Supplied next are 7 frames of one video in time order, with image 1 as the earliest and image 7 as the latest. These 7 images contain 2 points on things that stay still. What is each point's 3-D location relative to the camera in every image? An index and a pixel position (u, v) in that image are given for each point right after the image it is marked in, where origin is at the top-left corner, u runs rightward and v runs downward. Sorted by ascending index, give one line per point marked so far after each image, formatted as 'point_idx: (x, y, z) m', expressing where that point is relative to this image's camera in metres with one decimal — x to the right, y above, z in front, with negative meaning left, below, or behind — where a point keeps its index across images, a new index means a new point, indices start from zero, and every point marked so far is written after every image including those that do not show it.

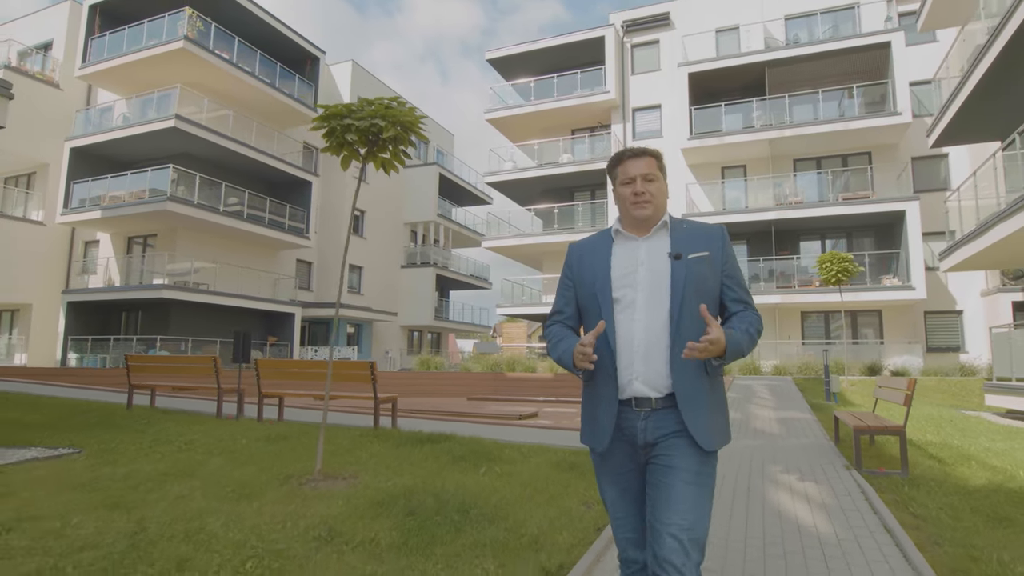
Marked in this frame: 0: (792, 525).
0: (+1.9, -1.6, +4.5) m
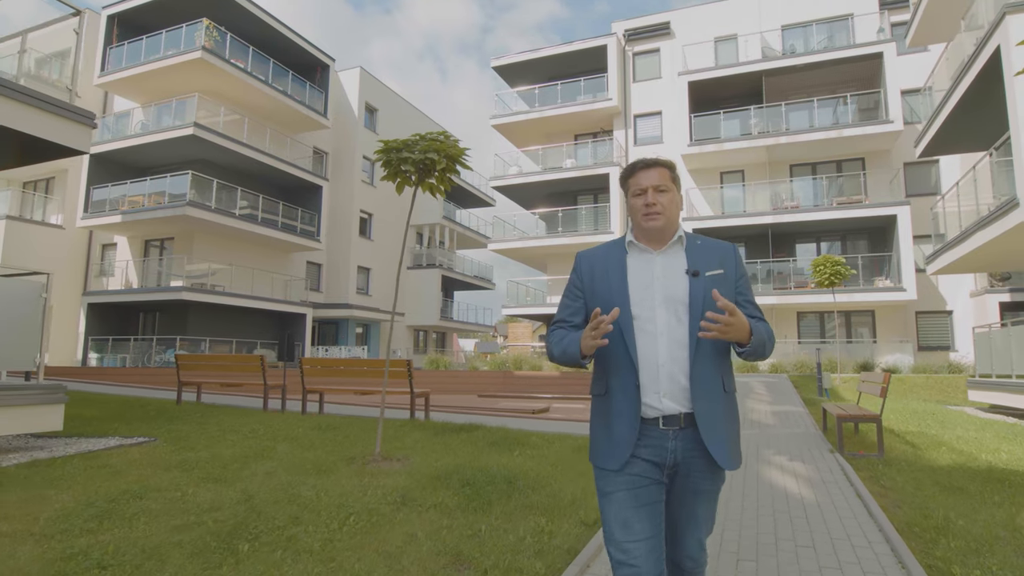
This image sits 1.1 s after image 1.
0: (+2.2, -1.7, +5.4) m
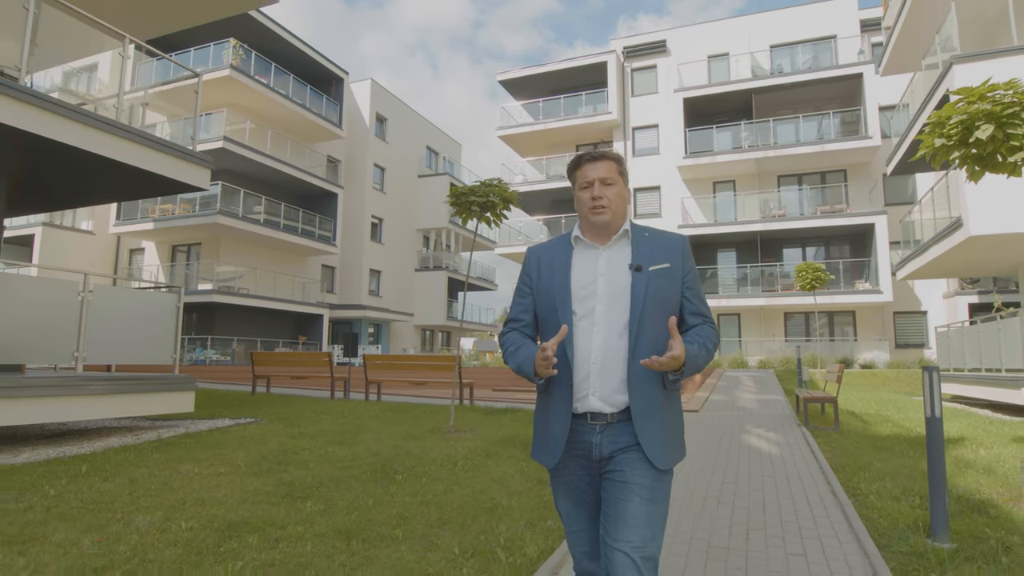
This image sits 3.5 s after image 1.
0: (+2.7, -1.8, +7.2) m
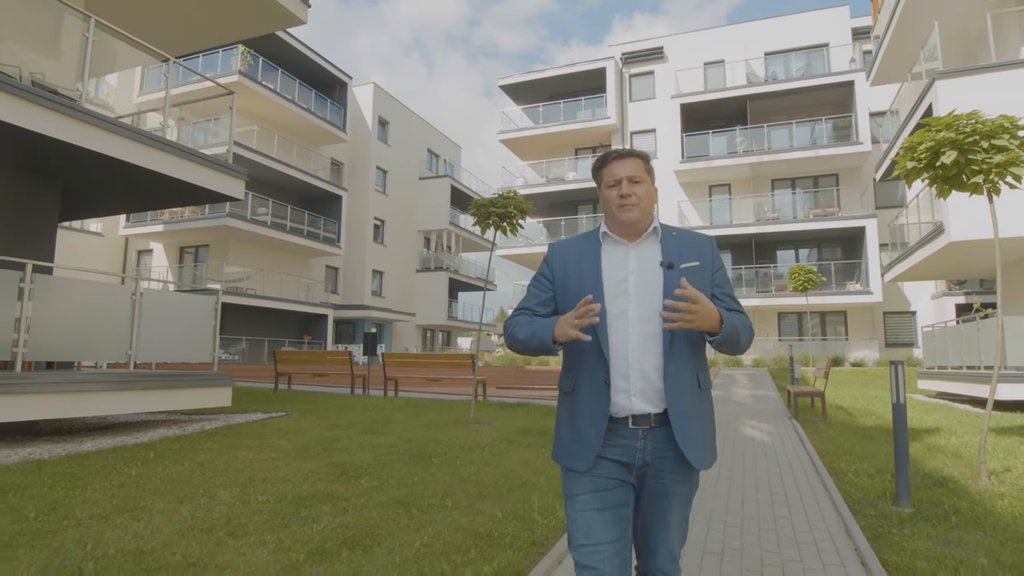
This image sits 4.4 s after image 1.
0: (+2.9, -1.9, +7.9) m
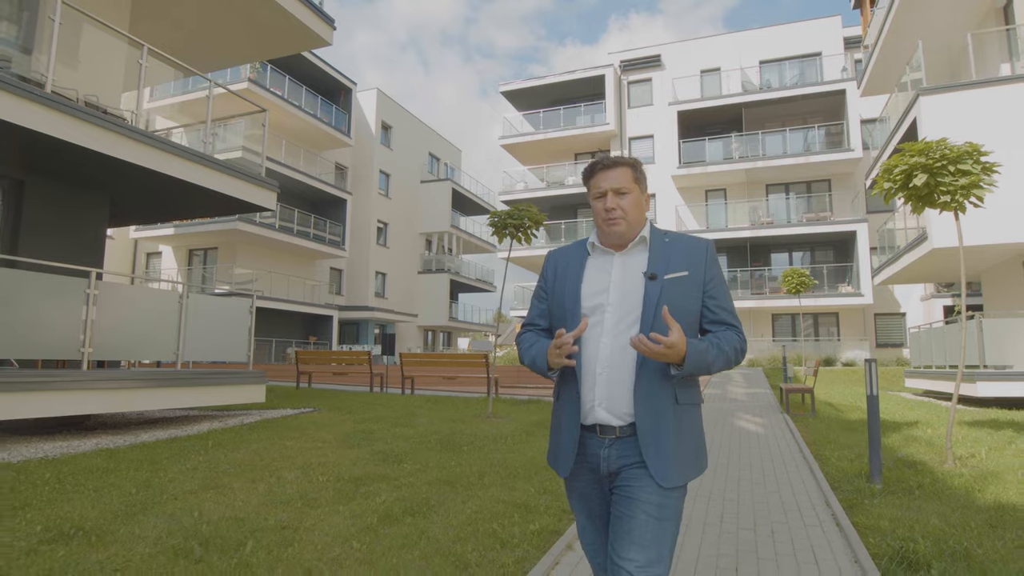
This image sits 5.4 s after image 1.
0: (+3.2, -1.9, +8.6) m
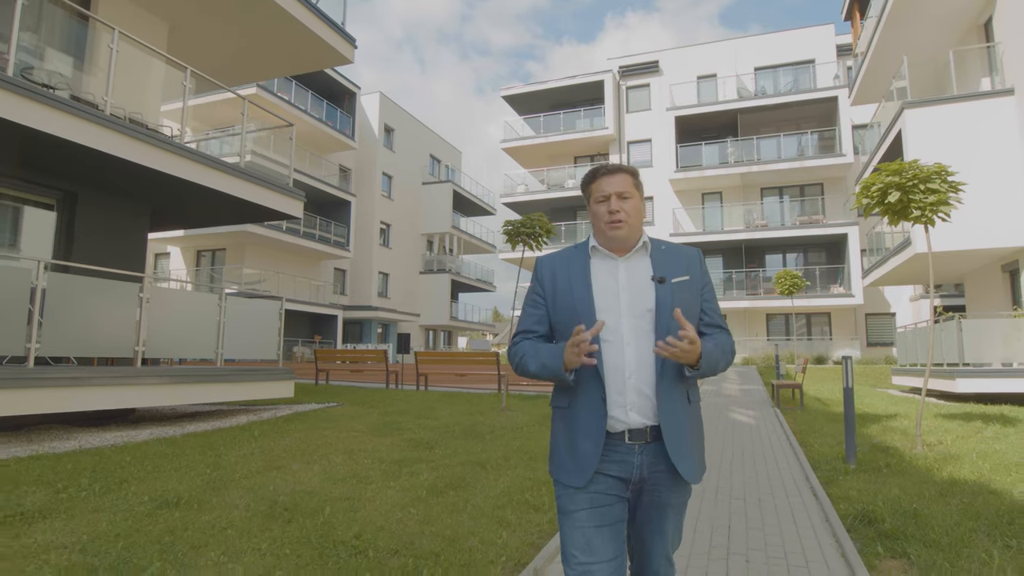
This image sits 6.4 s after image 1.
0: (+3.3, -2.0, +9.4) m
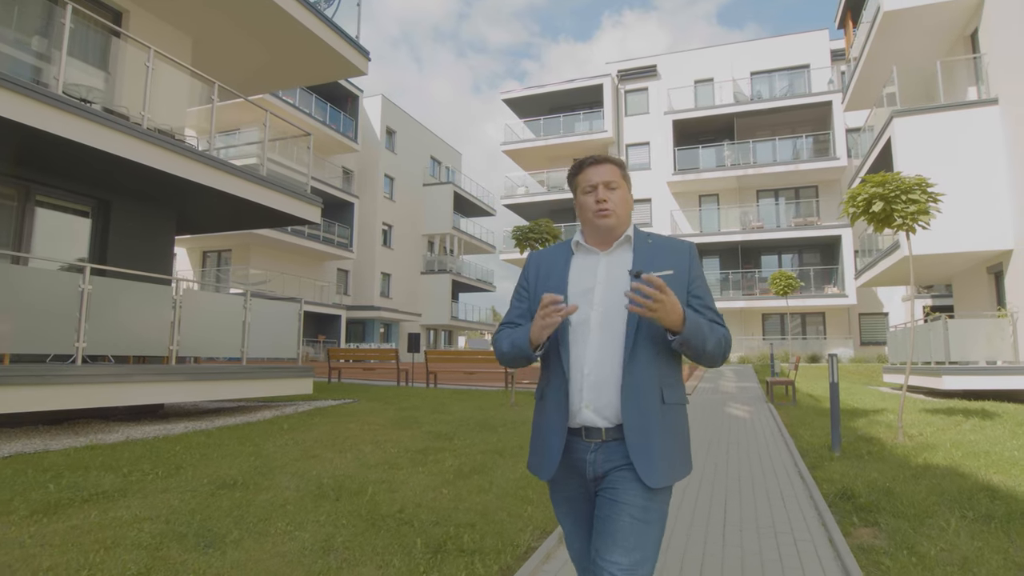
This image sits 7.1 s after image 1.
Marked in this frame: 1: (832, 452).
0: (+3.5, -2.0, +10.0) m
1: (+3.3, -1.7, +6.4) m
